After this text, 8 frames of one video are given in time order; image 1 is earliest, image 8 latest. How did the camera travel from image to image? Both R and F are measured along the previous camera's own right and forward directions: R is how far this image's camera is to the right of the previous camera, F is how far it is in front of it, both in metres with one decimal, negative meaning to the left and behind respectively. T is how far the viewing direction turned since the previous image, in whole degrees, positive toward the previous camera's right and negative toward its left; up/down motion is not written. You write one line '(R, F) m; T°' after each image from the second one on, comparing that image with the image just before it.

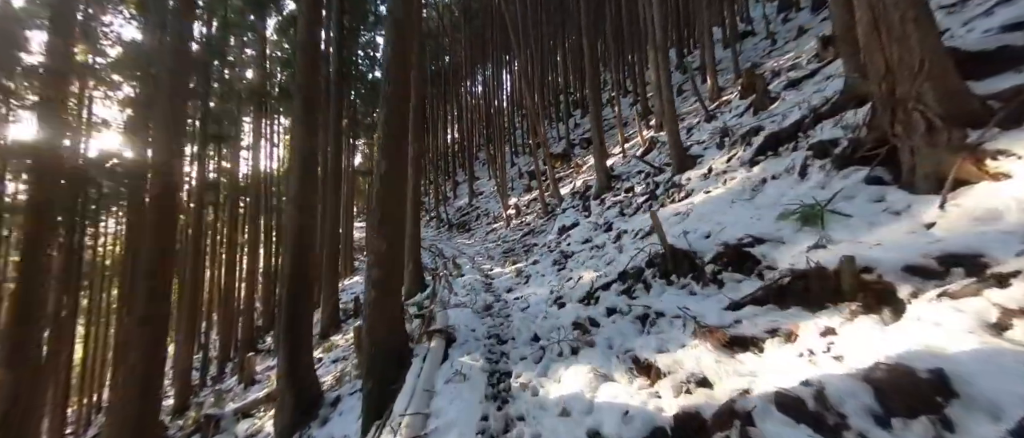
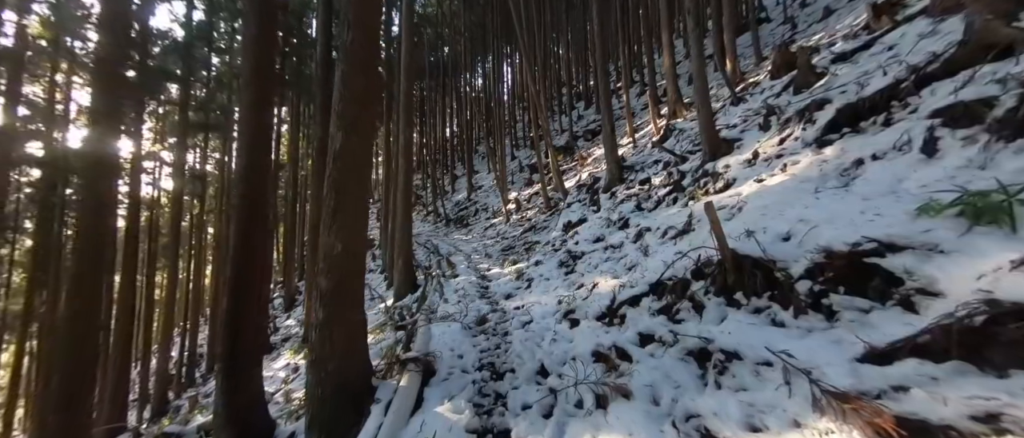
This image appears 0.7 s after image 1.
(0.0, +1.1) m; 0°
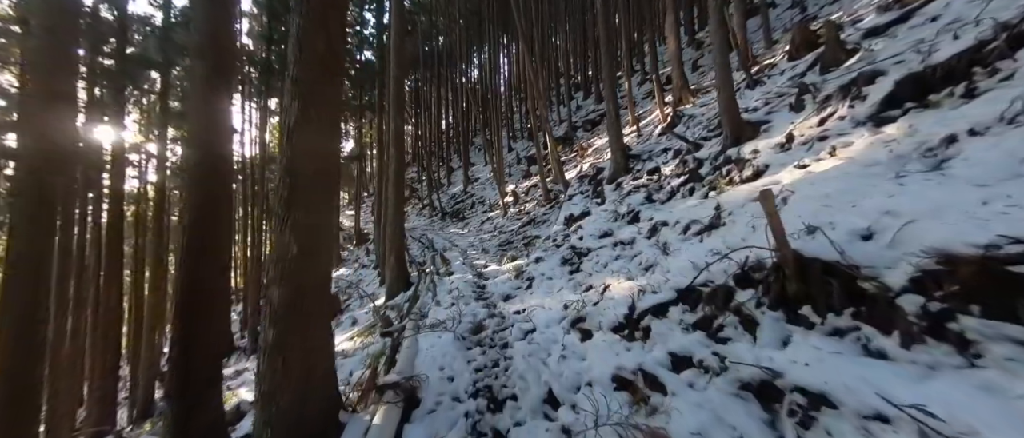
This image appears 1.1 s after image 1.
(0.0, +0.6) m; 0°
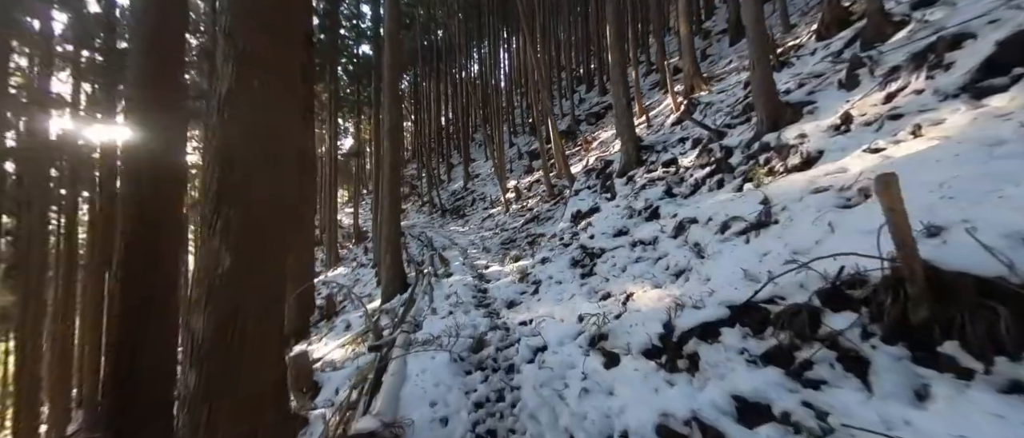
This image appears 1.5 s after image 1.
(0.0, +0.7) m; 0°
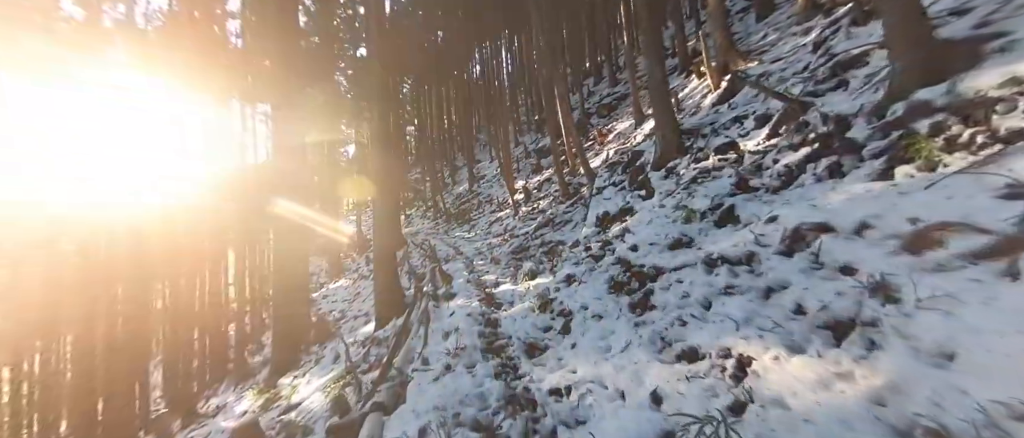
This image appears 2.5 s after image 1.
(-0.1, +1.6) m; -1°
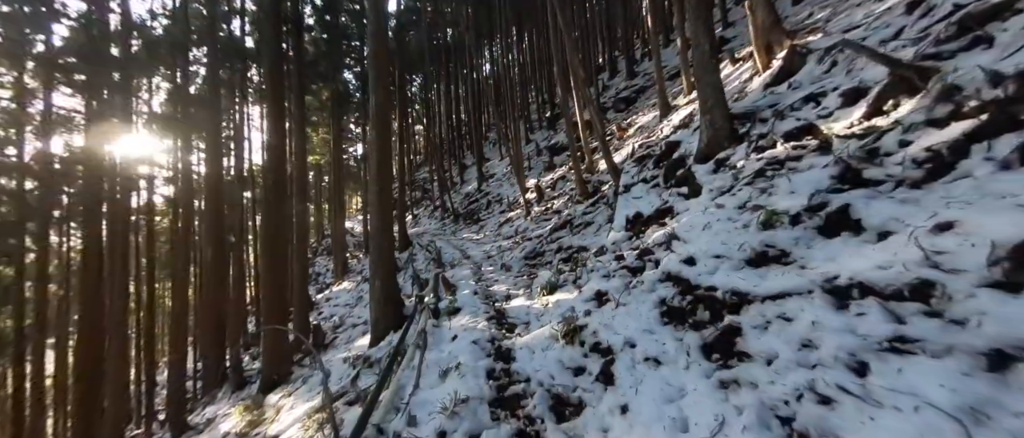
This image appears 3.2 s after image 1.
(-0.1, +1.1) m; -1°
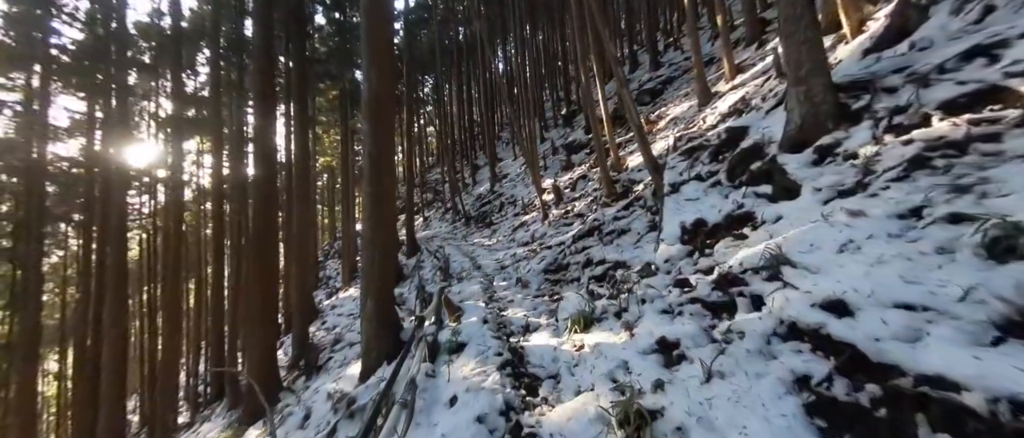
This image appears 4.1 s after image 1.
(-0.1, +1.4) m; -2°
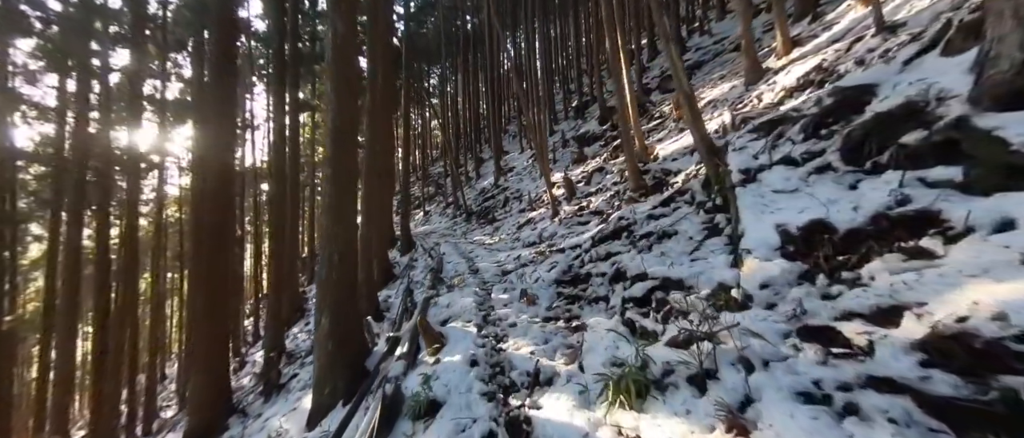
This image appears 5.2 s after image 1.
(0.0, +1.7) m; -1°
